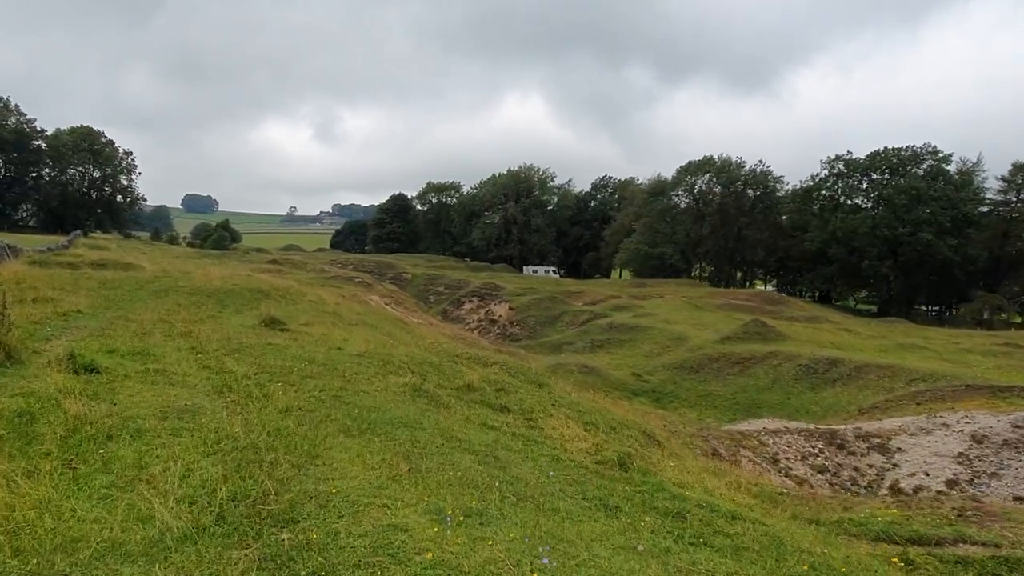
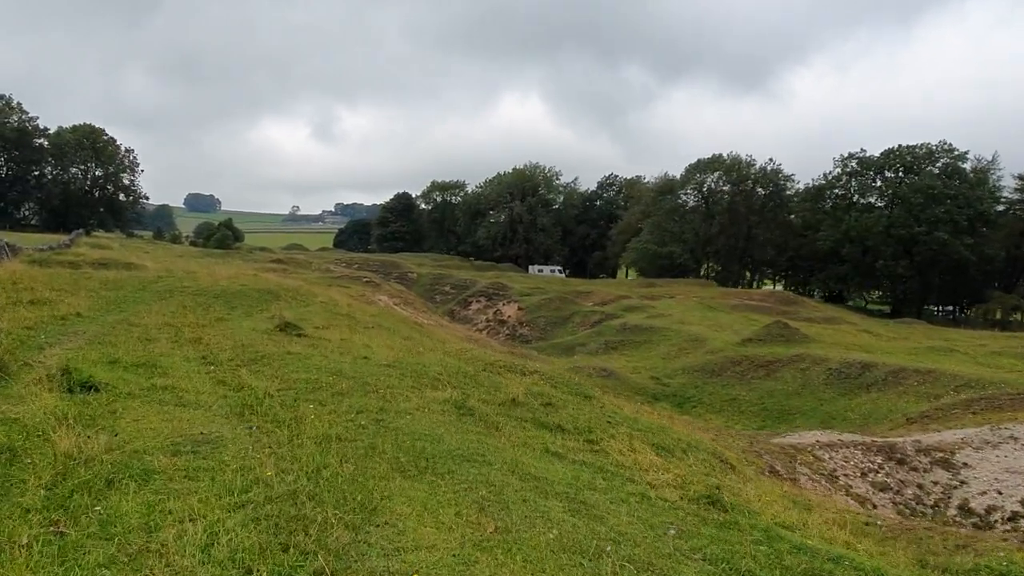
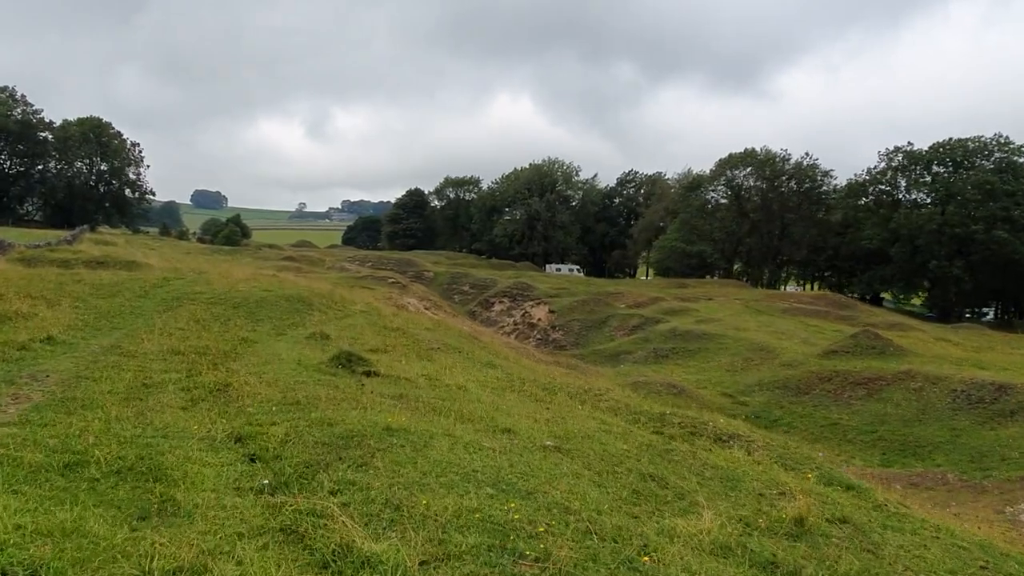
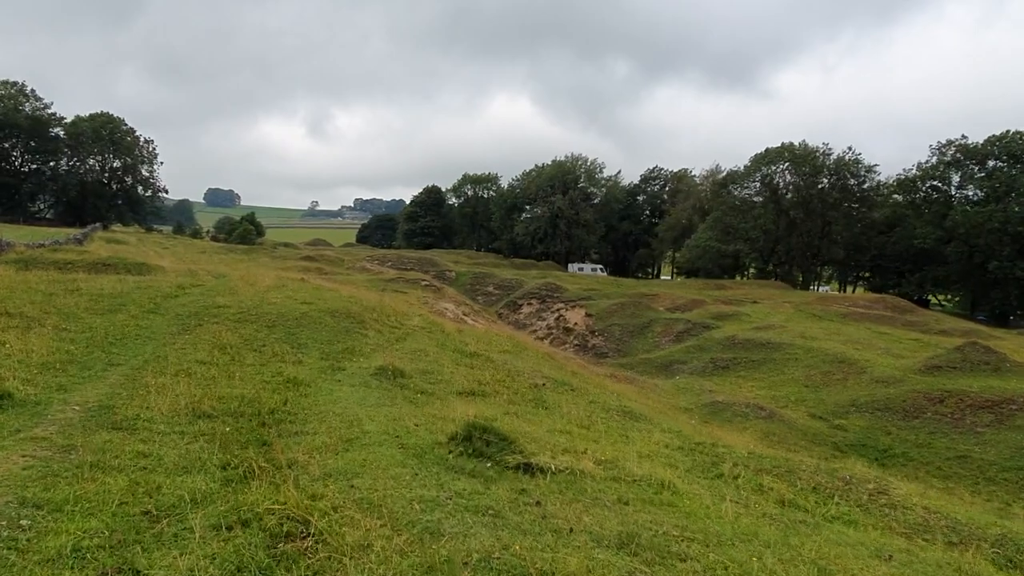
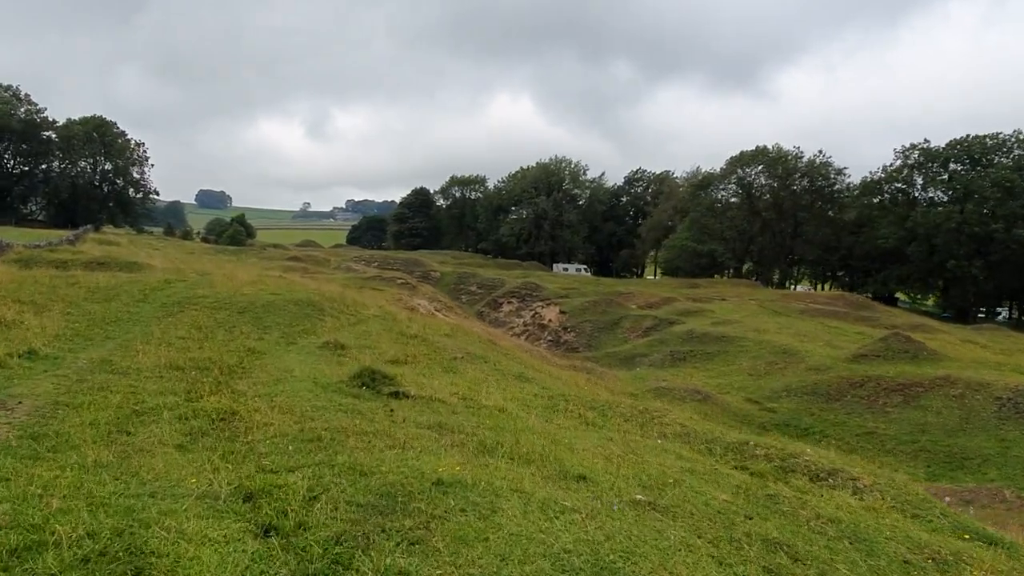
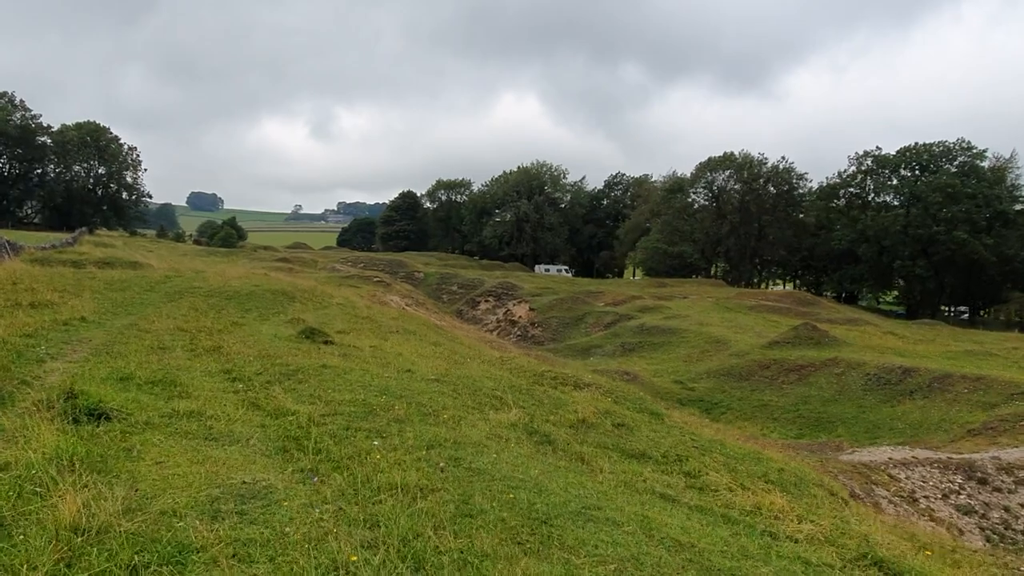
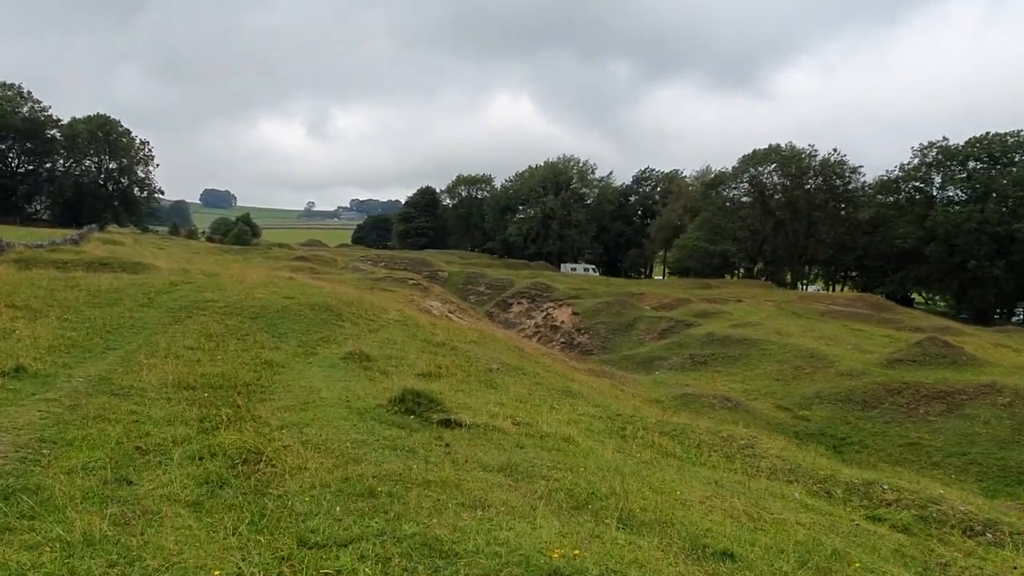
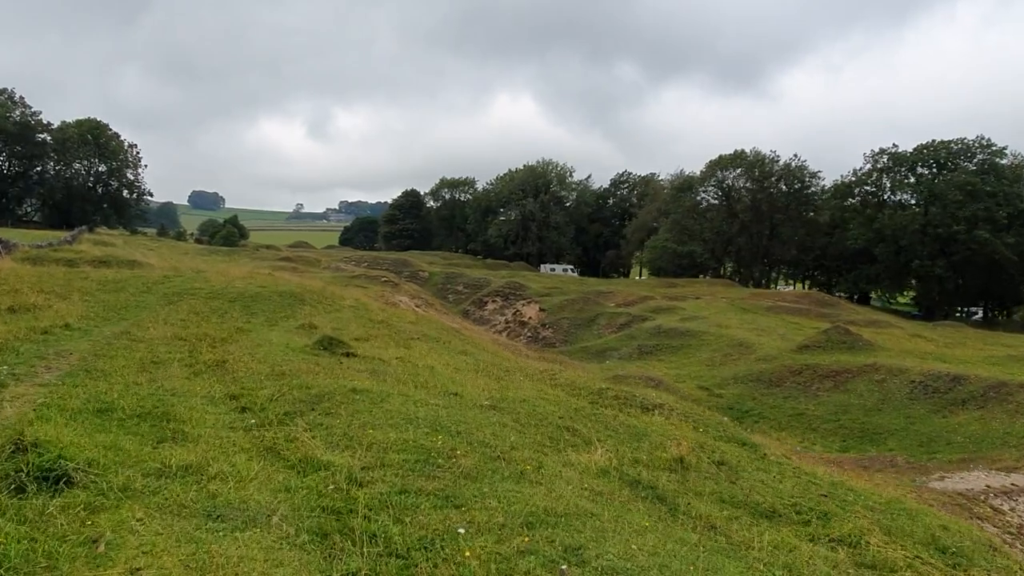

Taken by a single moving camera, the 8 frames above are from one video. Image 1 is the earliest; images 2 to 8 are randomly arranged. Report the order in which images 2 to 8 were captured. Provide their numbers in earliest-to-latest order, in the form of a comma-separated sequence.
2, 6, 8, 3, 5, 7, 4
